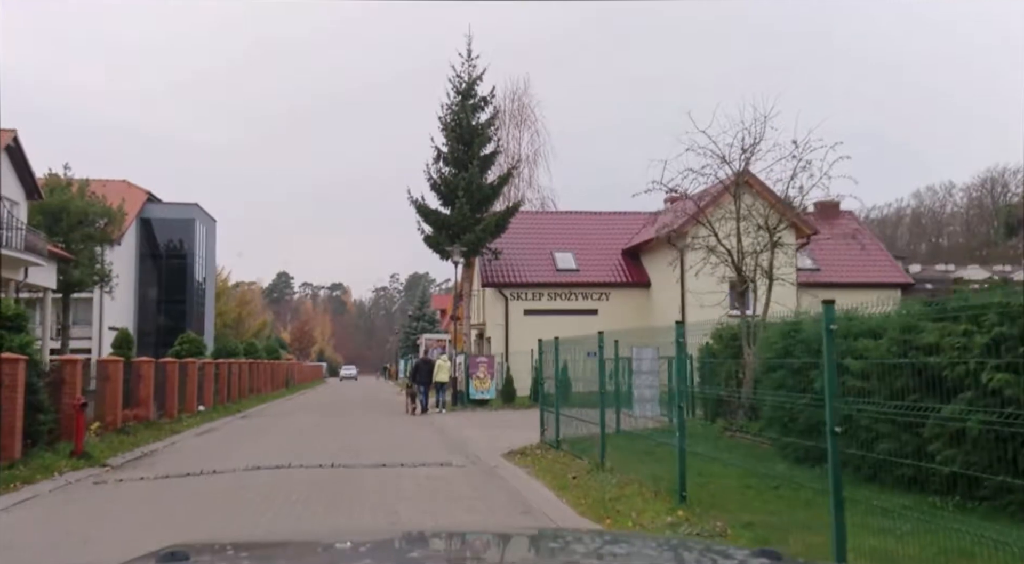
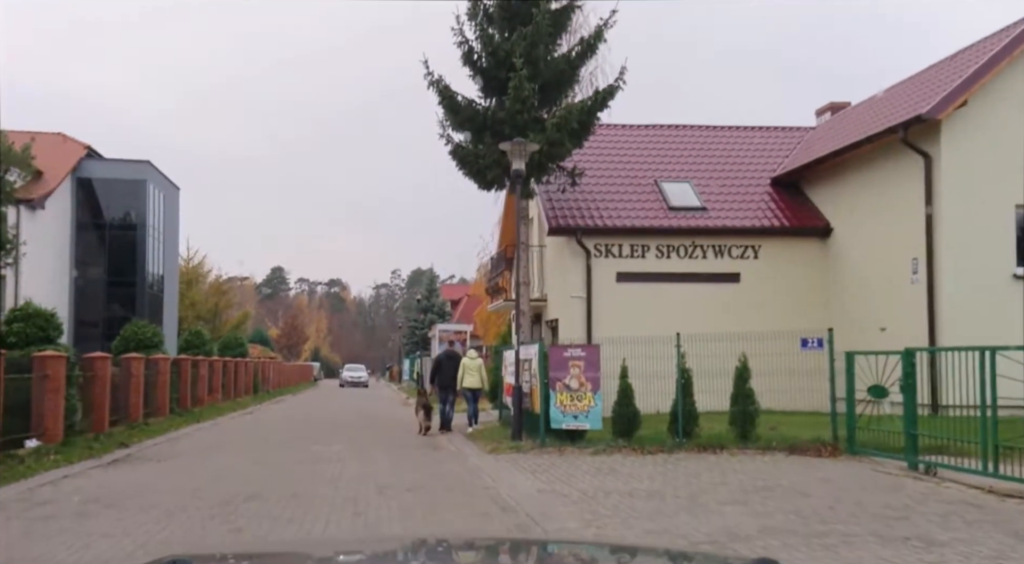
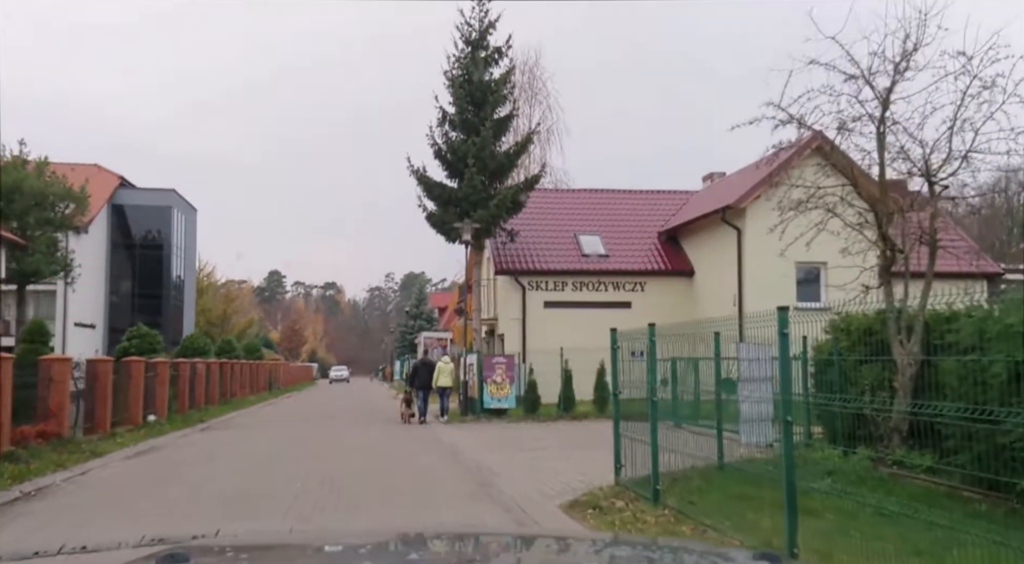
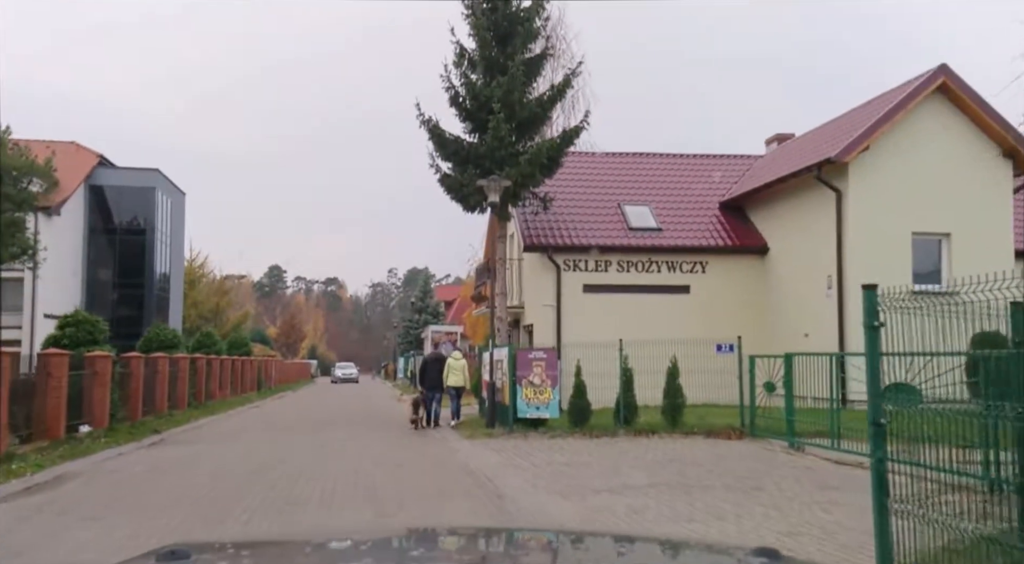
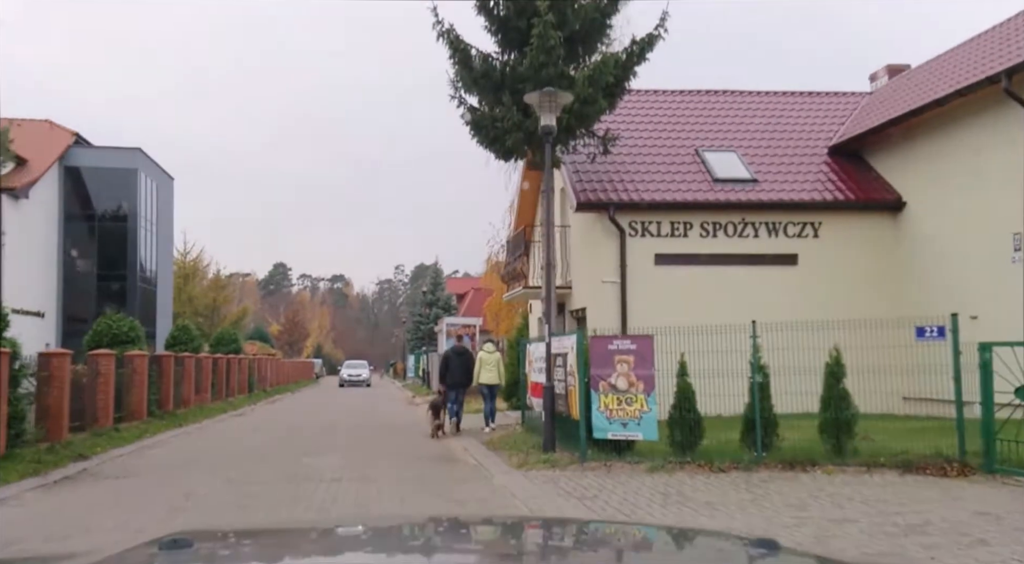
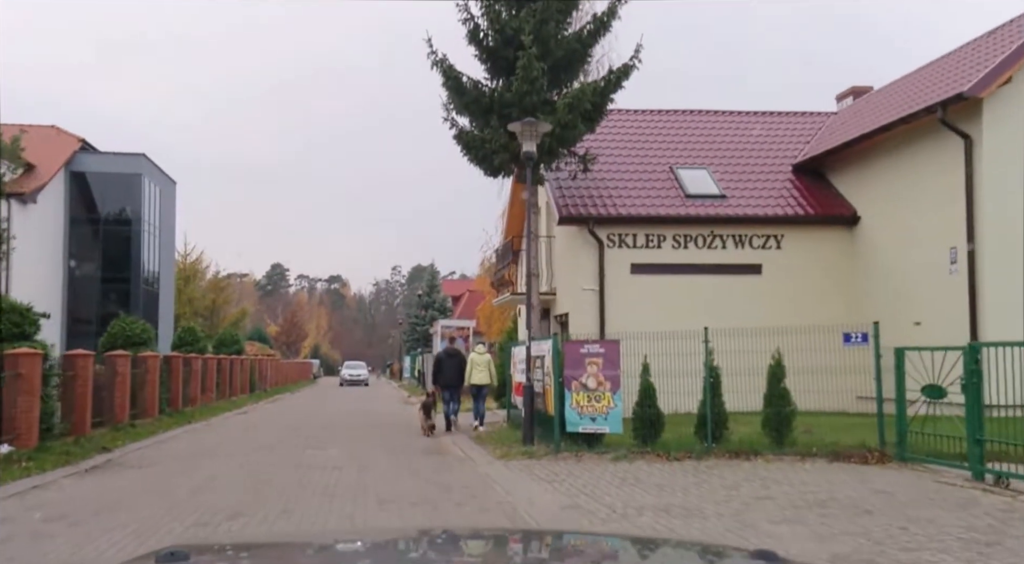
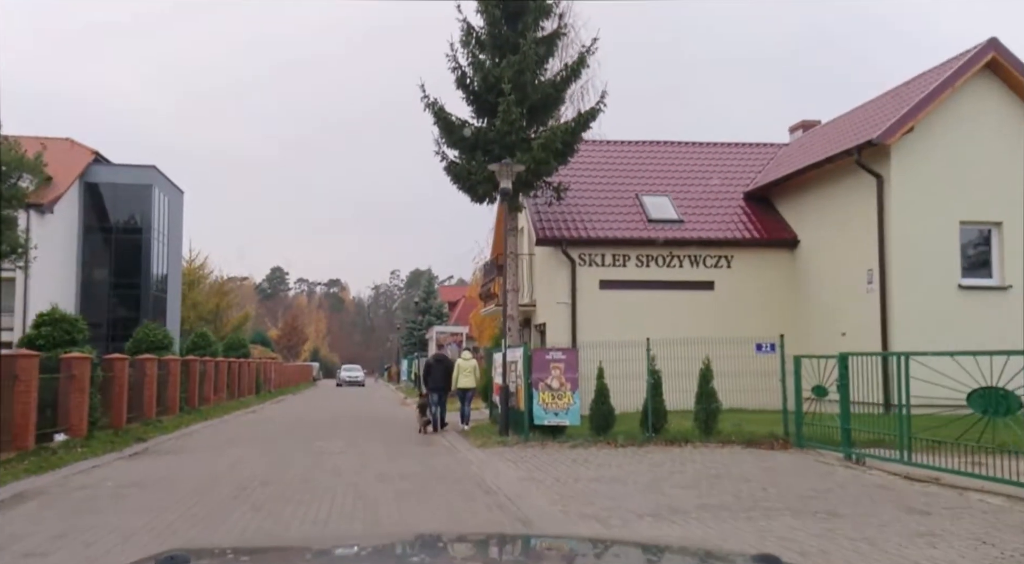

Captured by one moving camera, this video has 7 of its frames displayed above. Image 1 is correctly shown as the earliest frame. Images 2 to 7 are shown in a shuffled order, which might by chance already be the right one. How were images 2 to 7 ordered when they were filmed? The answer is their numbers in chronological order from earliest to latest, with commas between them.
3, 4, 7, 2, 6, 5
